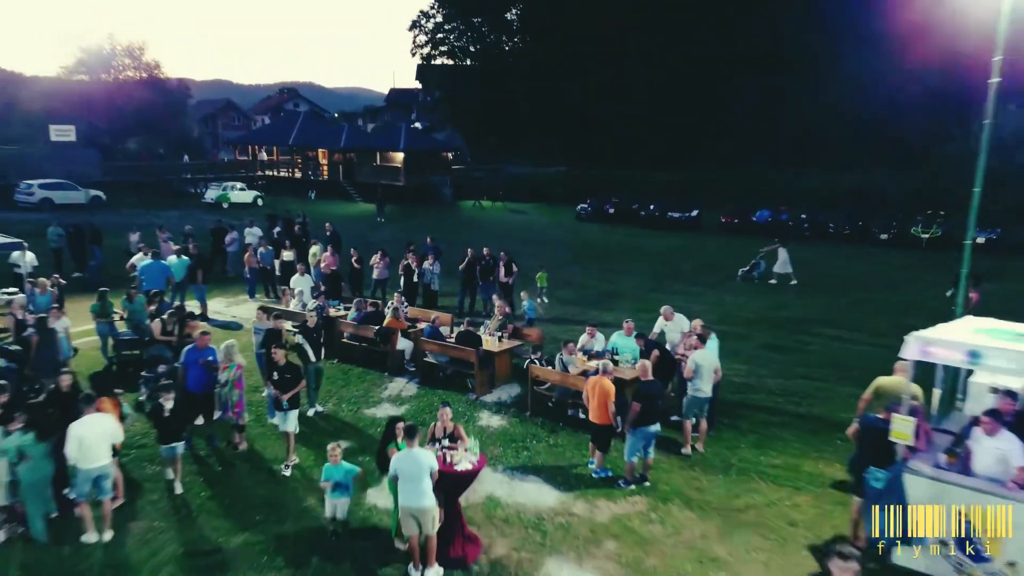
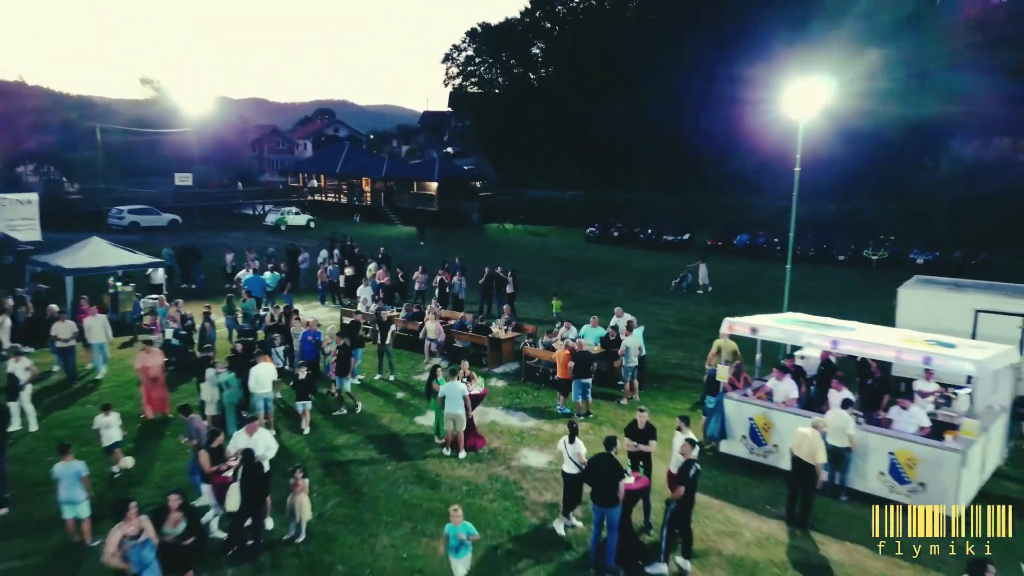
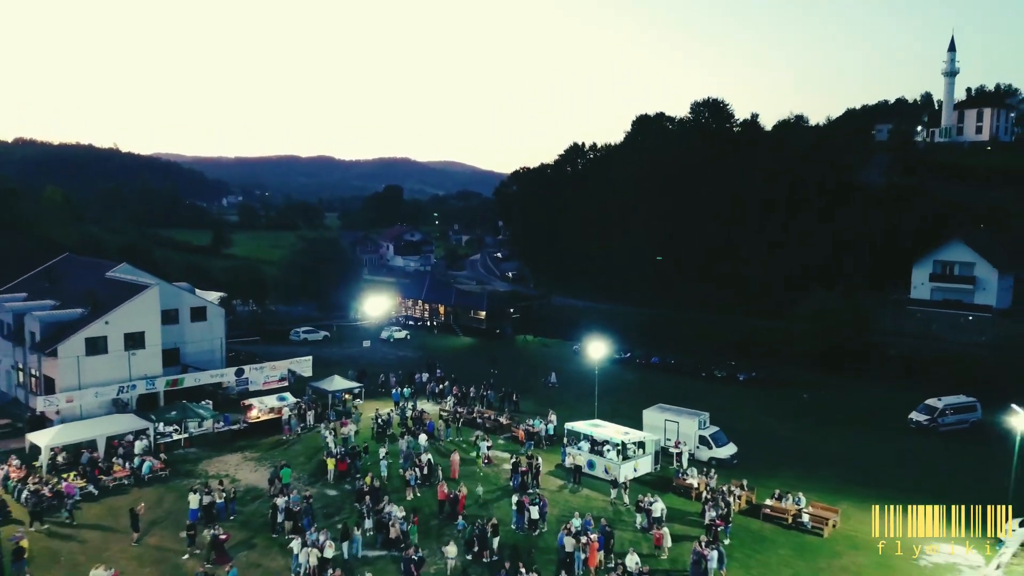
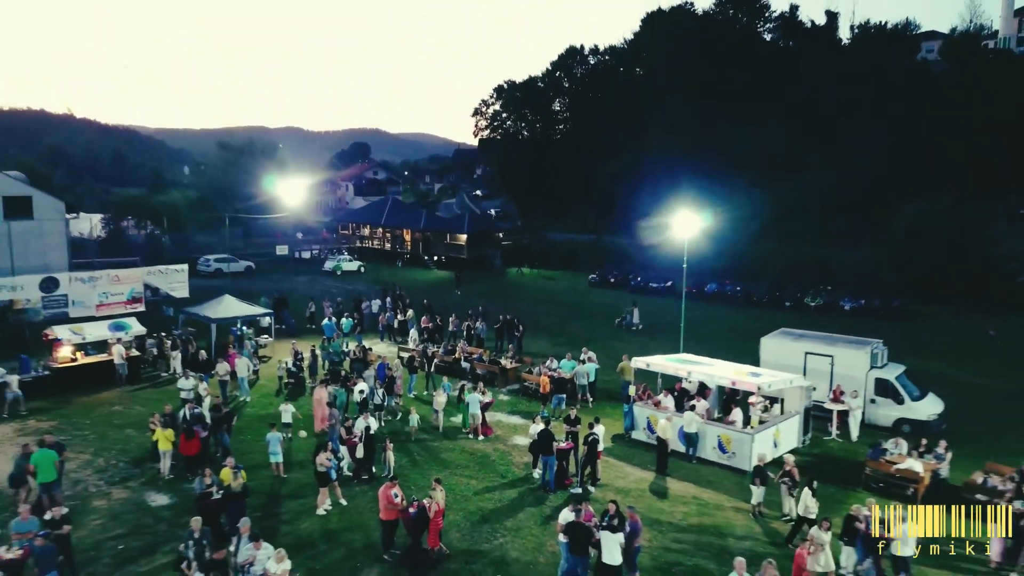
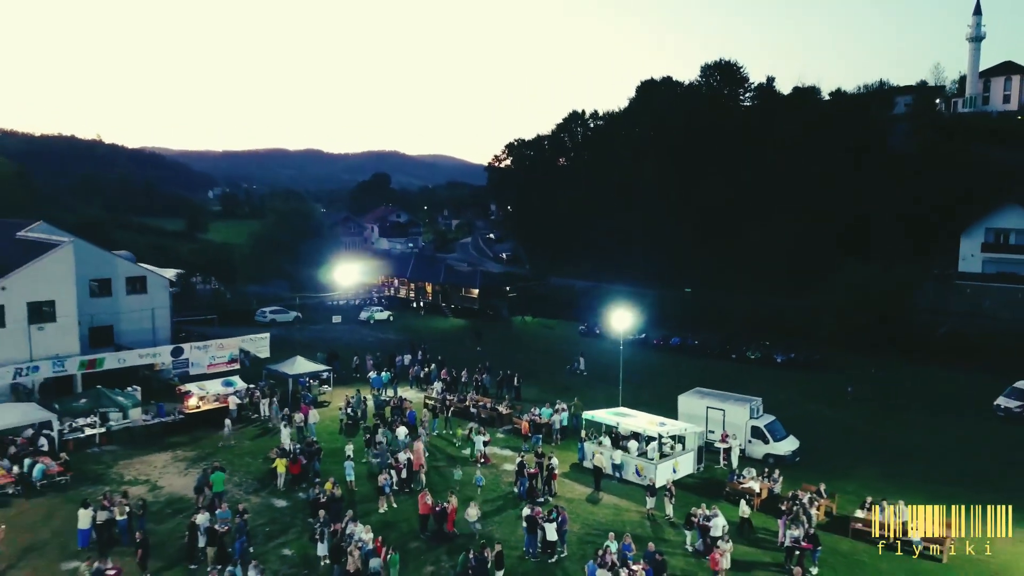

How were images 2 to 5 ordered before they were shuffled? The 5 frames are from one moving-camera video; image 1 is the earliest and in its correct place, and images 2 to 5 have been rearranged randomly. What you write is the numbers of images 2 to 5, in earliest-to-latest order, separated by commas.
2, 4, 5, 3
